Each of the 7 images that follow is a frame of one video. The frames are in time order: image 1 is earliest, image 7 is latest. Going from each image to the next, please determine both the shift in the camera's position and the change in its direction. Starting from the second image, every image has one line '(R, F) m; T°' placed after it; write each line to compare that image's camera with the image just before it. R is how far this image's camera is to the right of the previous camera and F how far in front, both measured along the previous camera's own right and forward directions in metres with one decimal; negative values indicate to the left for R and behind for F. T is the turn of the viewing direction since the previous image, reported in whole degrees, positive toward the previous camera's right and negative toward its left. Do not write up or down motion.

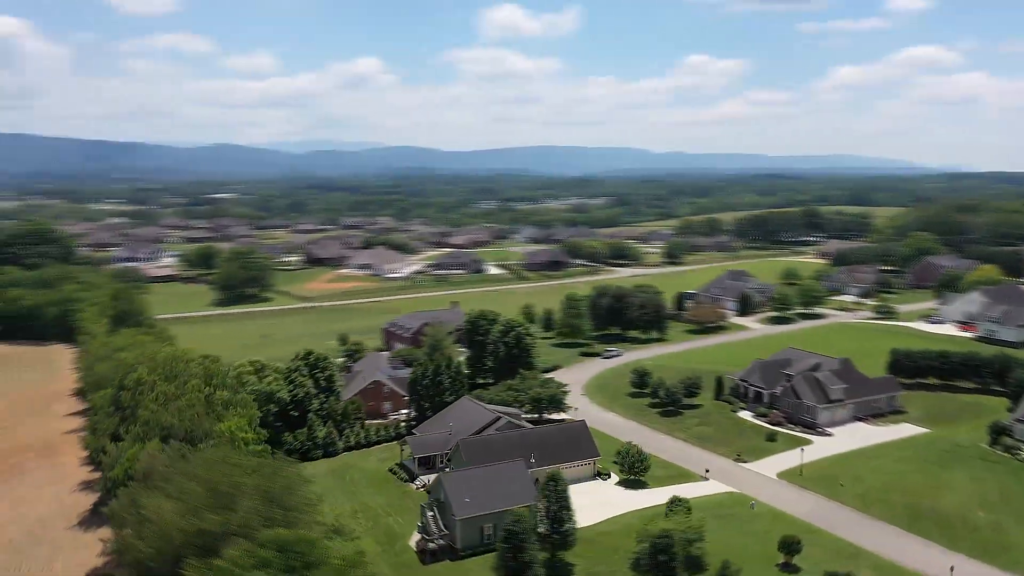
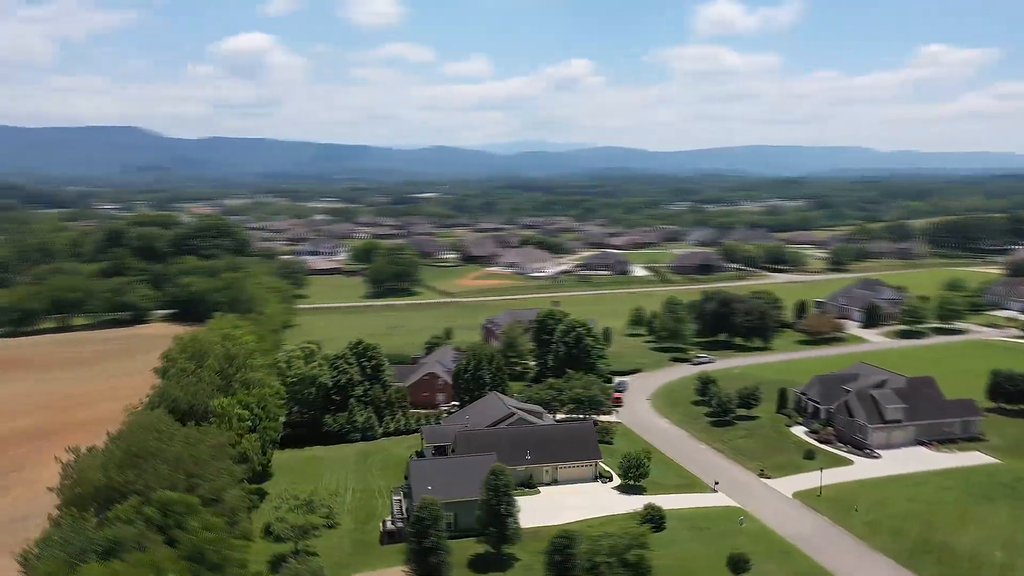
(+7.7, +0.2) m; -13°
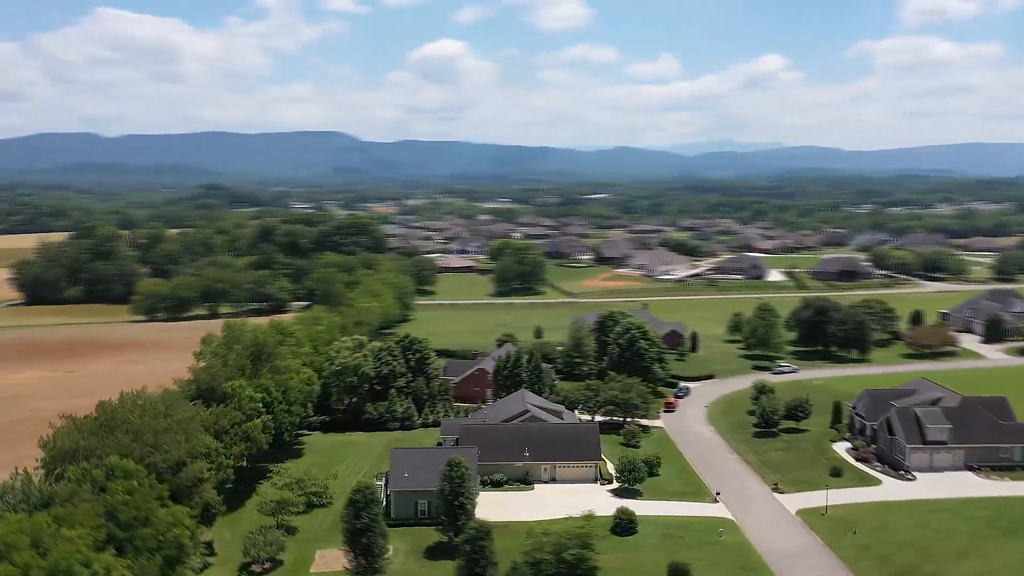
(+6.9, -0.2) m; -11°
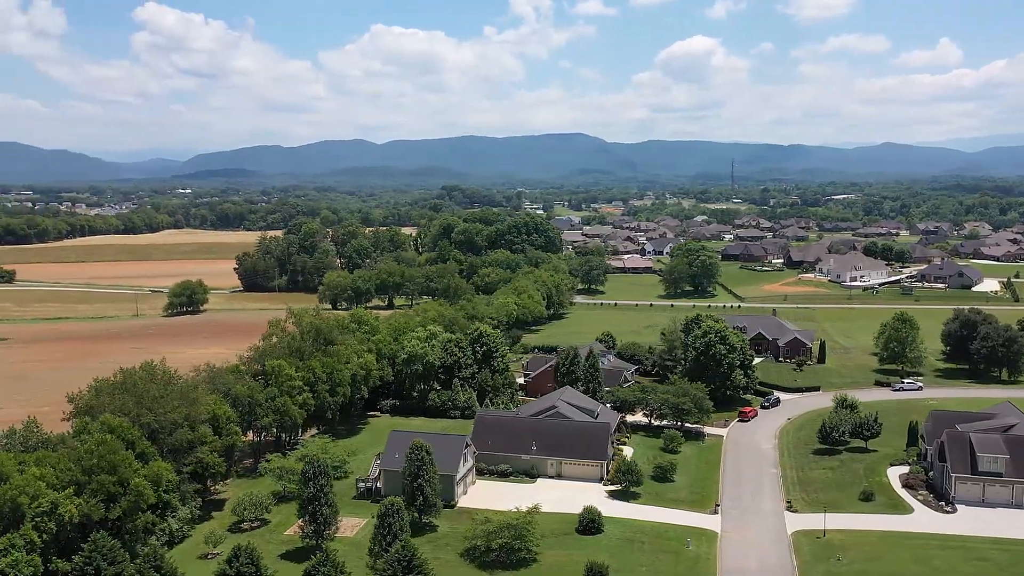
(+9.1, -0.1) m; -15°
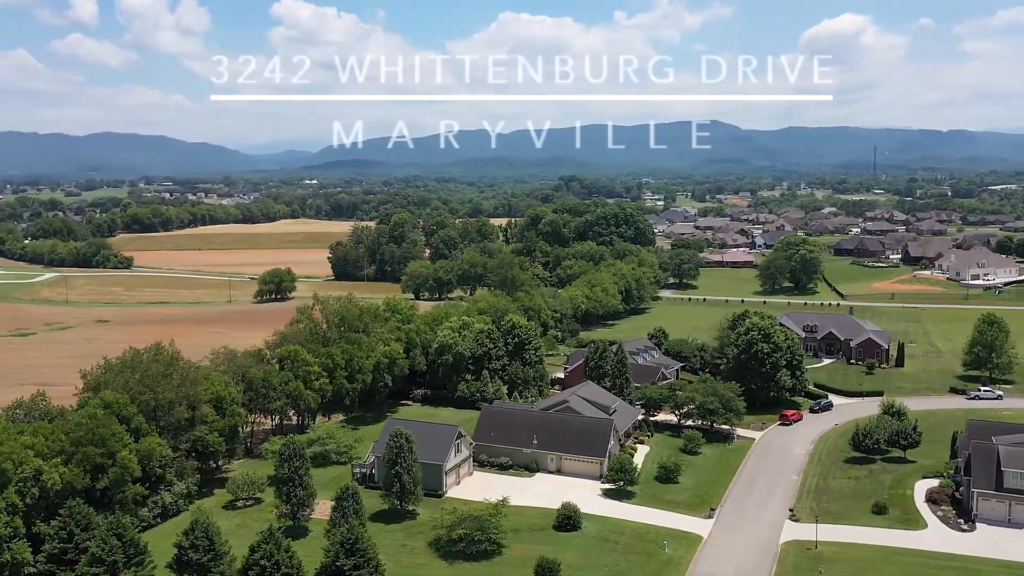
(+5.2, +0.4) m; -8°
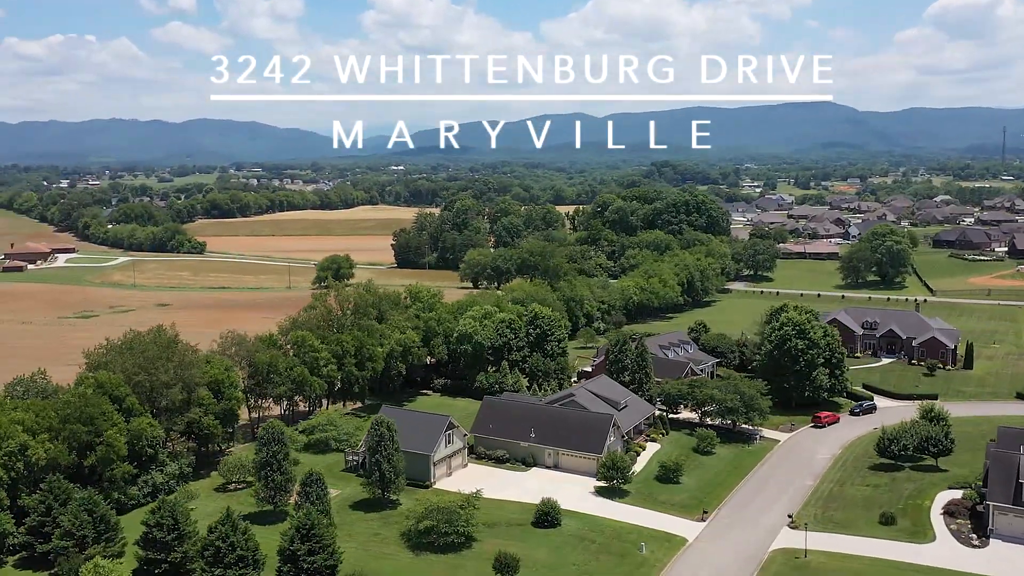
(+4.1, +0.8) m; -7°
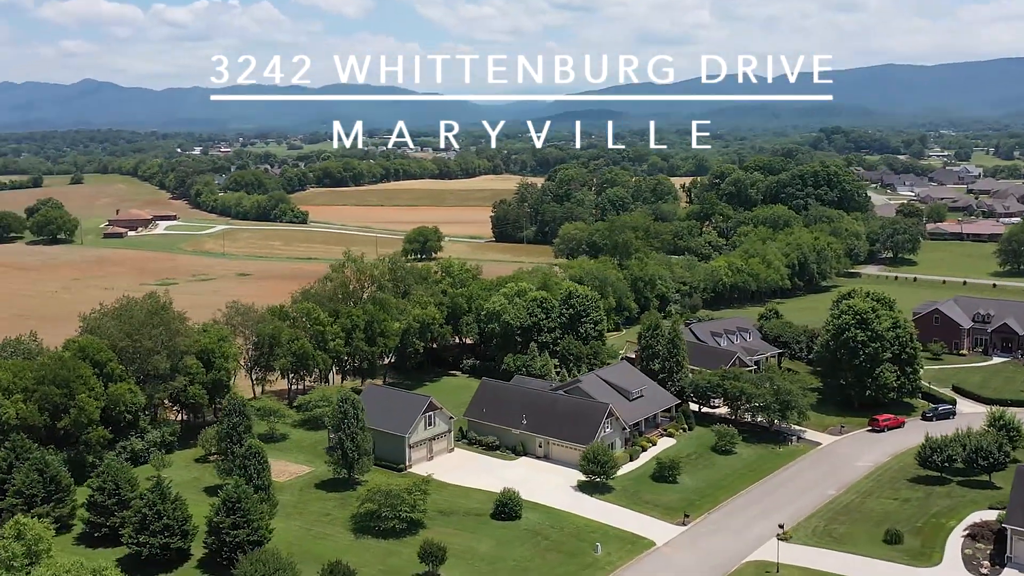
(+6.7, +2.3) m; -11°
